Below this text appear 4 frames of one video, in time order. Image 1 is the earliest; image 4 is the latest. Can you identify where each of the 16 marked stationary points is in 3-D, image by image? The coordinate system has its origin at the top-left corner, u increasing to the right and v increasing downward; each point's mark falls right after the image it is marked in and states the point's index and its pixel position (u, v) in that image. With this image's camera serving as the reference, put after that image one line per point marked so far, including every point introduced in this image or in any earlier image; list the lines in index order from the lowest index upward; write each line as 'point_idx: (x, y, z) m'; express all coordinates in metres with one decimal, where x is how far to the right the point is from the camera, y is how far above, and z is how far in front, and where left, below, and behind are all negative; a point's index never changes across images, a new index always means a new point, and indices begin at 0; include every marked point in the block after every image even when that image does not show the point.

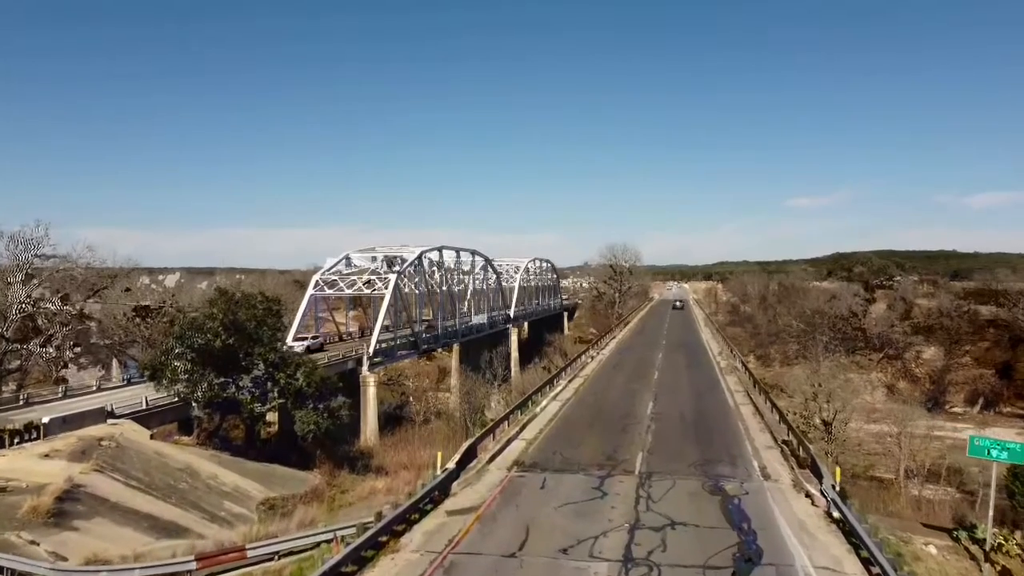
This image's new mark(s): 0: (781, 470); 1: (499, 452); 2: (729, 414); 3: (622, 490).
0: (+5.8, -4.0, +13.5) m
1: (-0.3, -4.0, +15.1) m
2: (+6.6, -3.9, +19.1) m
3: (+2.2, -4.0, +12.3) m
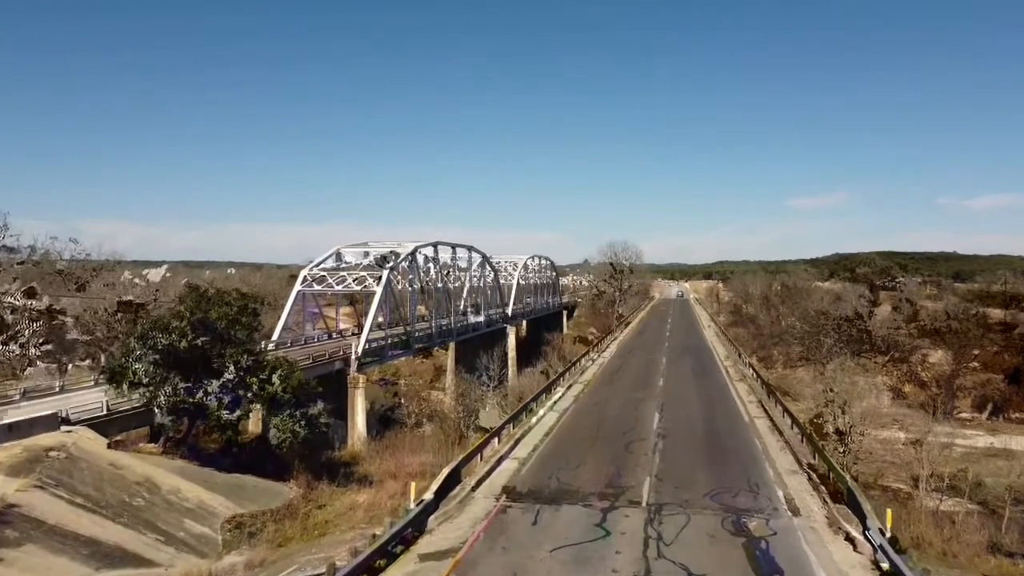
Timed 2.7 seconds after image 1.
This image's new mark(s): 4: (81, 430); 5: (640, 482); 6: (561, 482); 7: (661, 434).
0: (+5.6, -4.0, +11.7) m
1: (-0.6, -4.0, +13.2) m
2: (+6.4, -3.9, +17.3) m
3: (+1.9, -4.0, +10.4) m
4: (-13.3, -4.4, +19.2) m
5: (+2.6, -4.0, +12.8) m
6: (+1.0, -4.0, +12.8) m
7: (+4.0, -3.9, +16.8) m
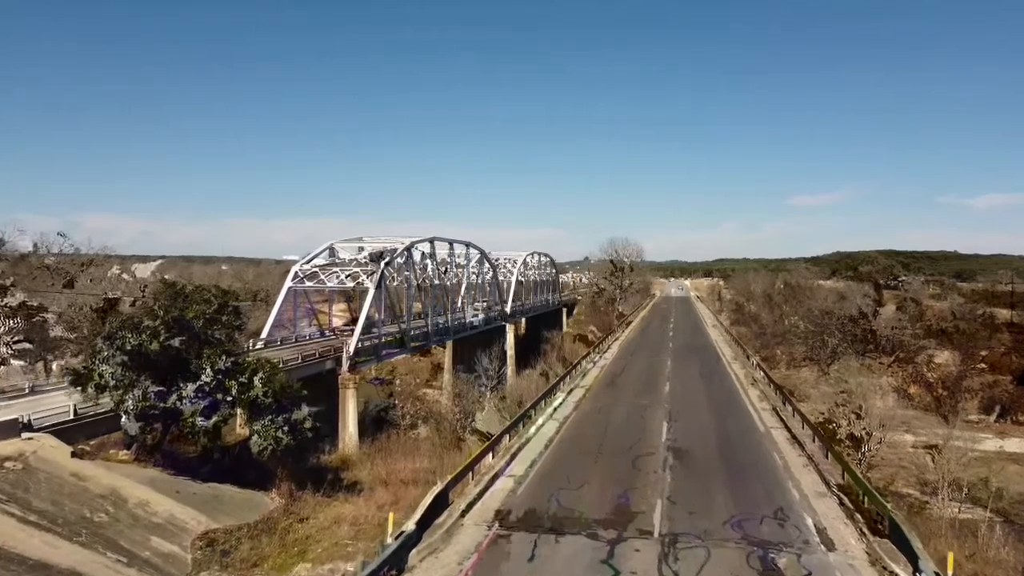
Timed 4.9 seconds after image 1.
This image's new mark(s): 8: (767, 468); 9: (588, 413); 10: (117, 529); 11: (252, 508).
0: (+5.5, -4.0, +10.3) m
1: (-0.6, -4.0, +11.8) m
2: (+6.3, -3.9, +15.9) m
3: (+1.8, -4.0, +9.0) m
4: (-13.4, -4.3, +17.8) m
5: (+2.5, -4.0, +11.4) m
6: (+0.9, -4.0, +11.4) m
7: (+3.9, -3.9, +15.4) m
8: (+5.6, -4.0, +13.6) m
9: (+2.3, -3.9, +19.4) m
10: (-9.9, -6.0, +15.7) m
11: (-7.9, -6.7, +19.0) m
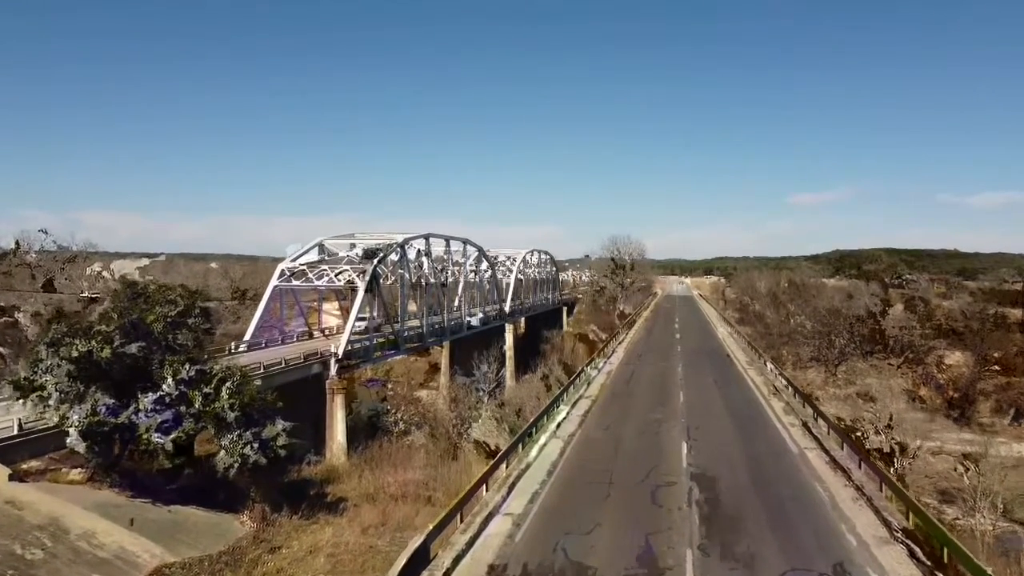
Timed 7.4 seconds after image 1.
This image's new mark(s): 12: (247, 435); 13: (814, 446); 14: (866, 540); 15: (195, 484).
0: (+5.5, -4.1, +8.1) m
1: (-0.7, -4.0, +9.7) m
2: (+6.3, -4.0, +13.8) m
3: (+1.8, -4.1, +6.9) m
4: (-13.4, -4.3, +15.7) m
5: (+2.5, -4.0, +9.3) m
6: (+0.9, -4.0, +9.3) m
7: (+3.9, -3.9, +13.3) m
8: (+5.5, -4.0, +11.5) m
9: (+2.3, -3.9, +17.3) m
10: (-10.0, -6.1, +13.6) m
11: (-8.0, -6.7, +16.9) m
12: (-7.8, -4.3, +18.4) m
13: (+7.5, -3.9, +15.6) m
14: (+5.7, -4.0, +10.0) m
15: (-9.9, -6.2, +19.5) m
